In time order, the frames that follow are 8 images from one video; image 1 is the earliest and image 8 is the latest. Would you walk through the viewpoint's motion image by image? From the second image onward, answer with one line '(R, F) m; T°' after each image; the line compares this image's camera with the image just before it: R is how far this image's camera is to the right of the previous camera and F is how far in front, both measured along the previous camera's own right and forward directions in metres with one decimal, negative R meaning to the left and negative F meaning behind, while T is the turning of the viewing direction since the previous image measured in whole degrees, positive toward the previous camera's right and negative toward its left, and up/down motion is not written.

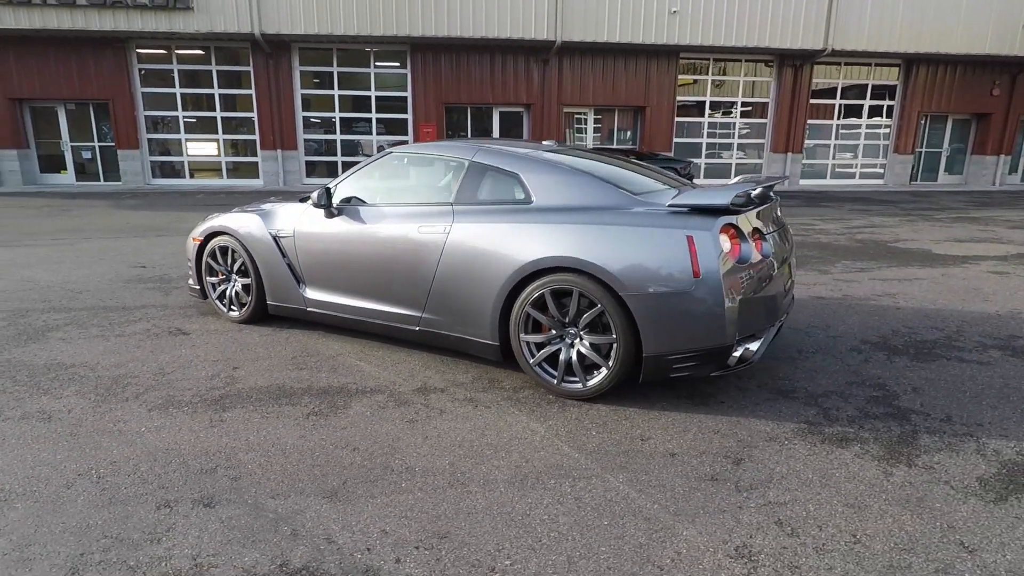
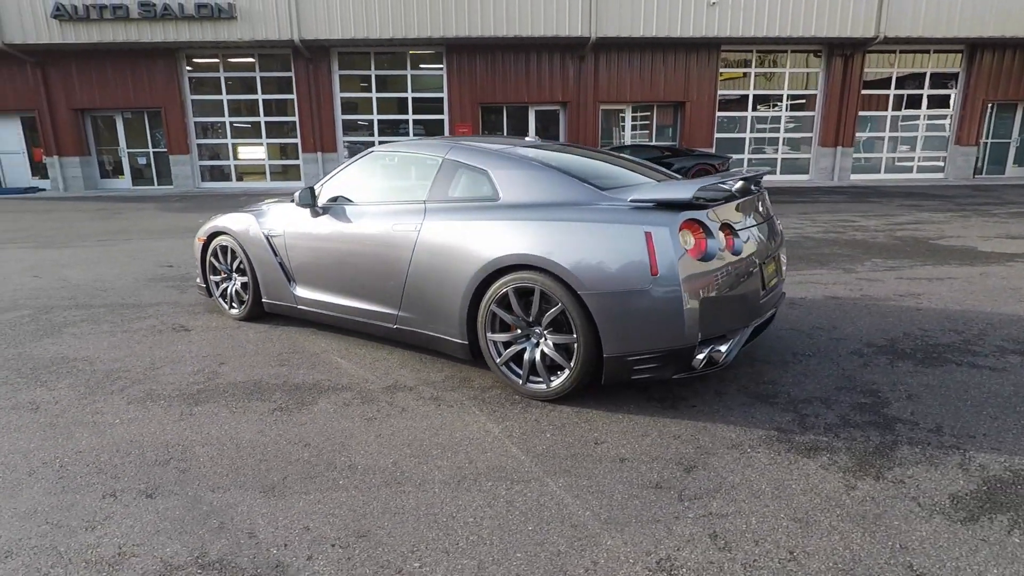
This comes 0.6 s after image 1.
(+0.5, +0.1) m; -5°
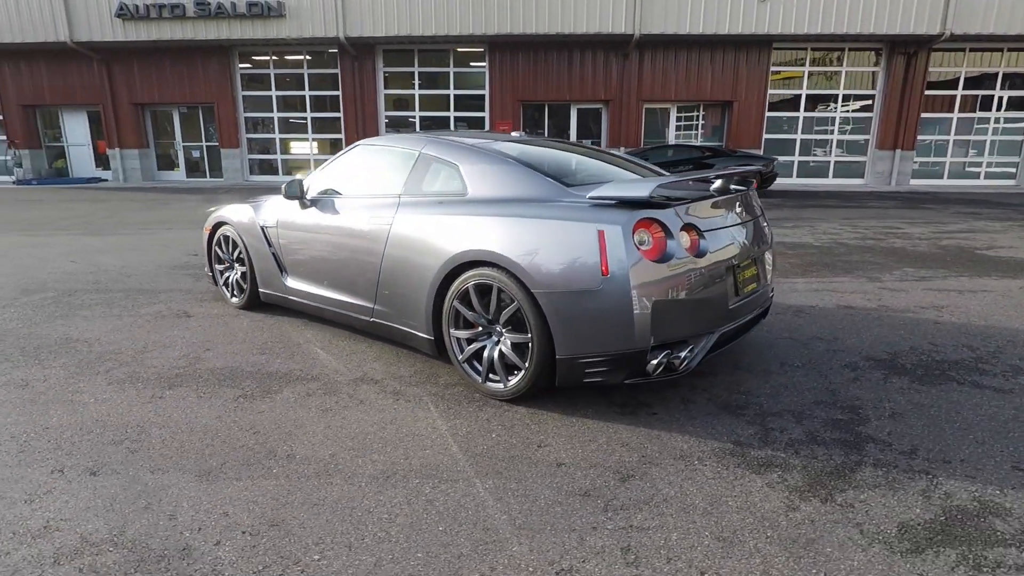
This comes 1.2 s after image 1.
(+0.5, +0.1) m; -5°
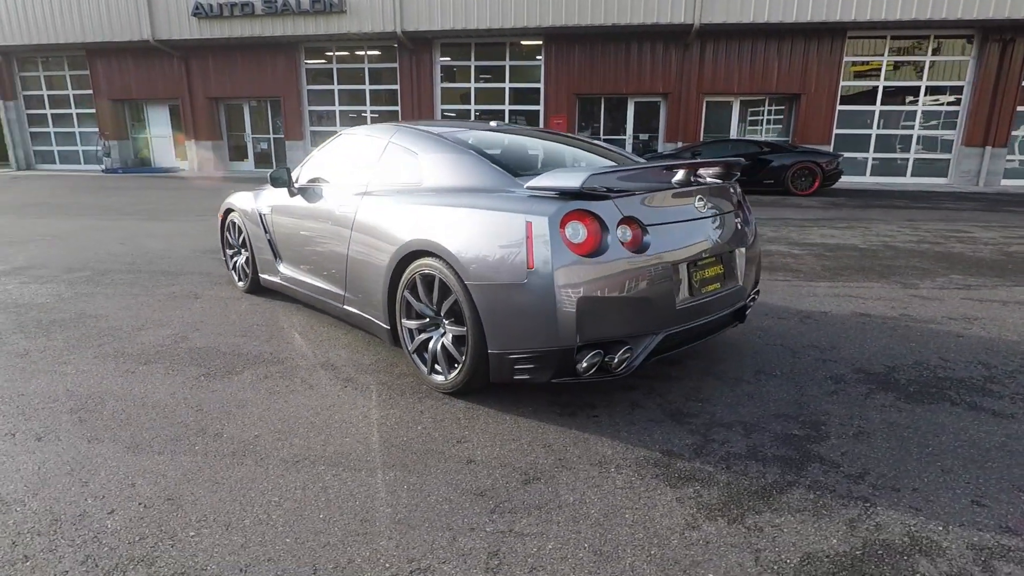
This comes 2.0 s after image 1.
(+0.7, +0.1) m; -7°
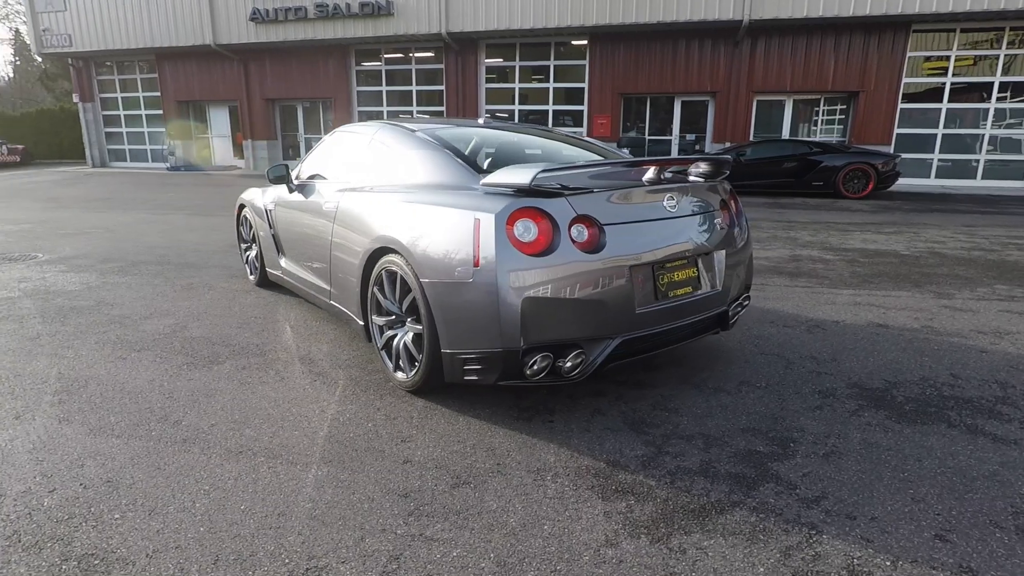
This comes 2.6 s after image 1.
(+0.5, +0.1) m; -5°
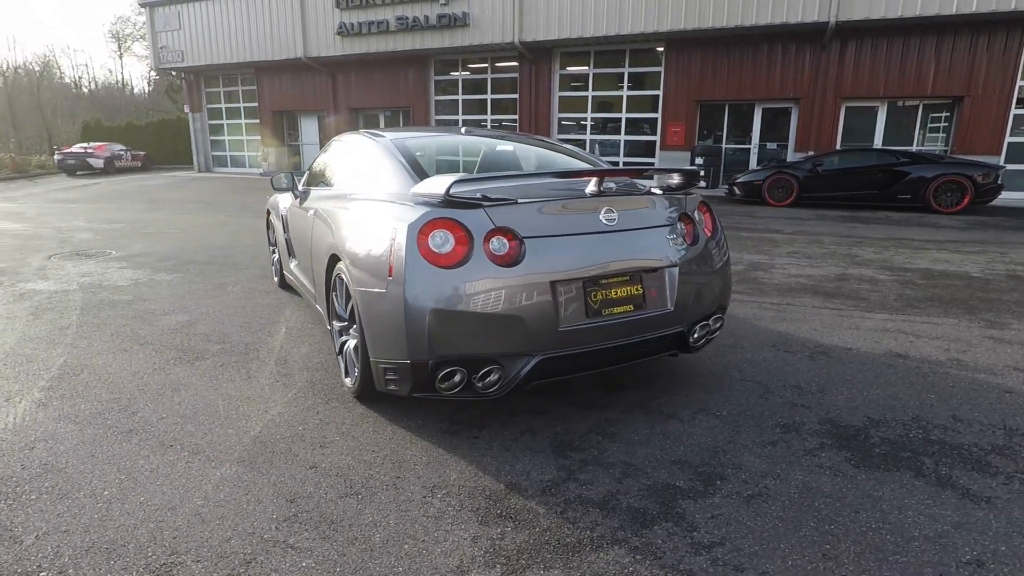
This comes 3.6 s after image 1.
(+0.8, +0.1) m; -9°
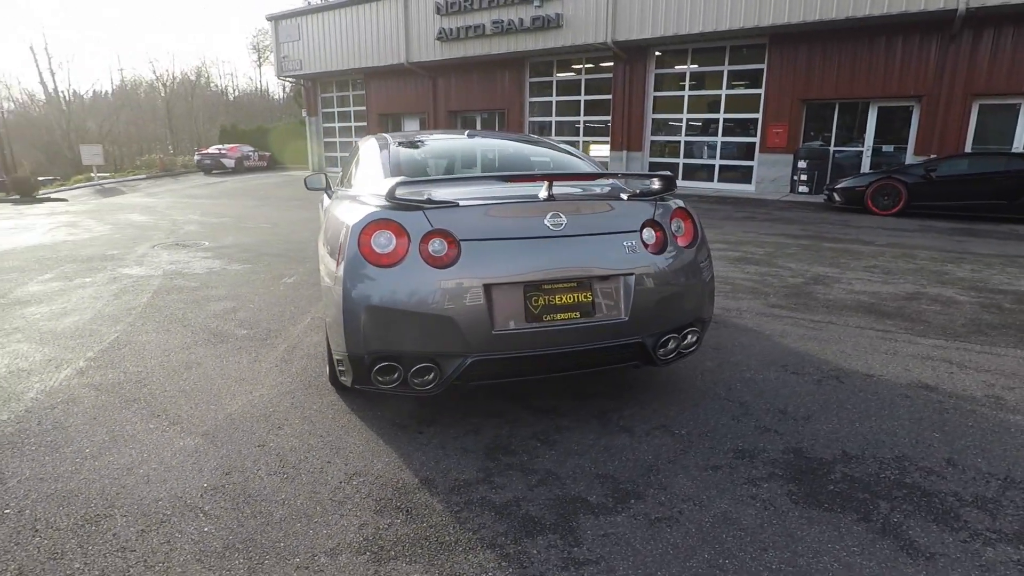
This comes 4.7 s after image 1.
(+0.8, 0.0) m; -10°
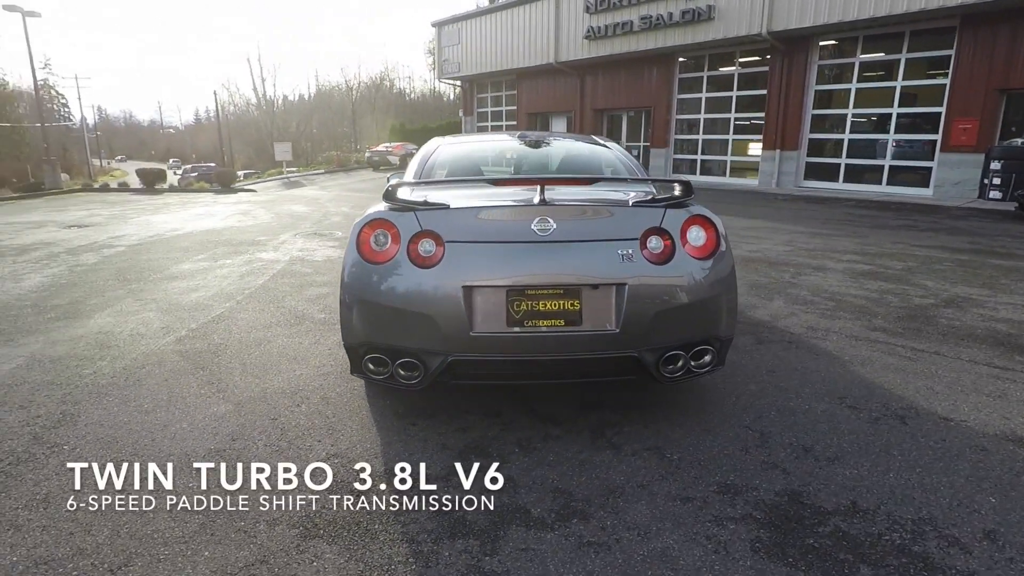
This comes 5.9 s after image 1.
(+0.8, +0.1) m; -15°
